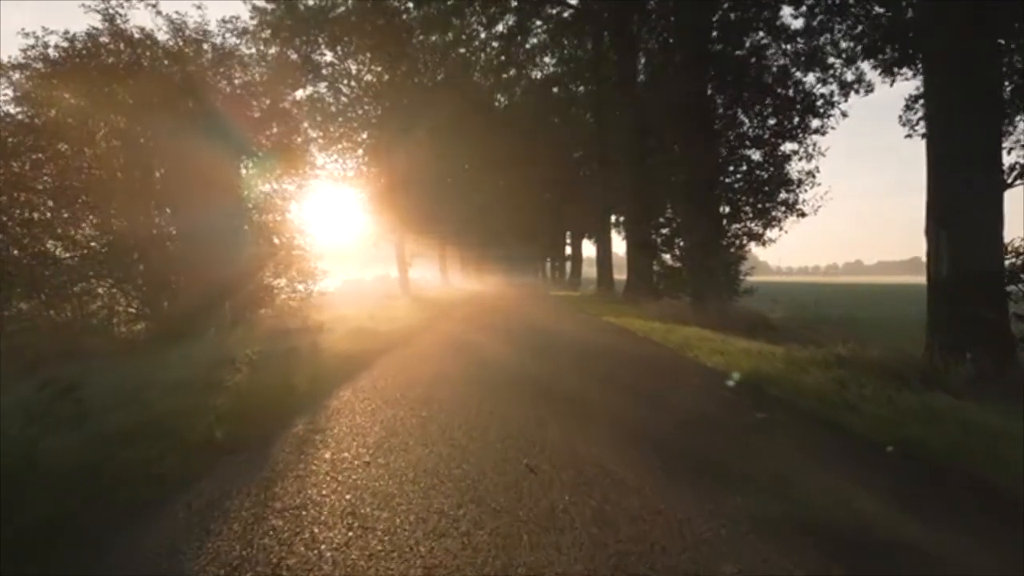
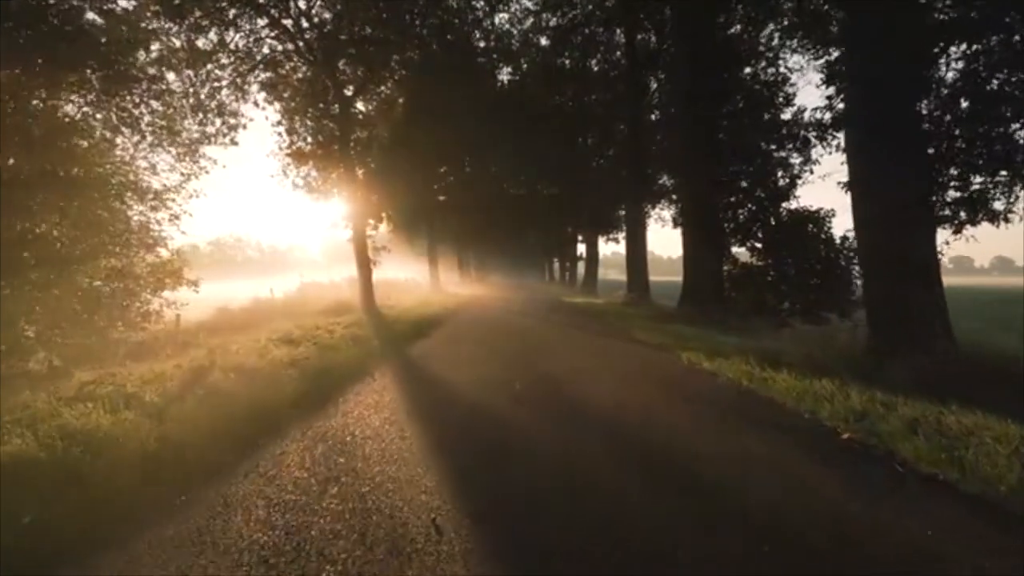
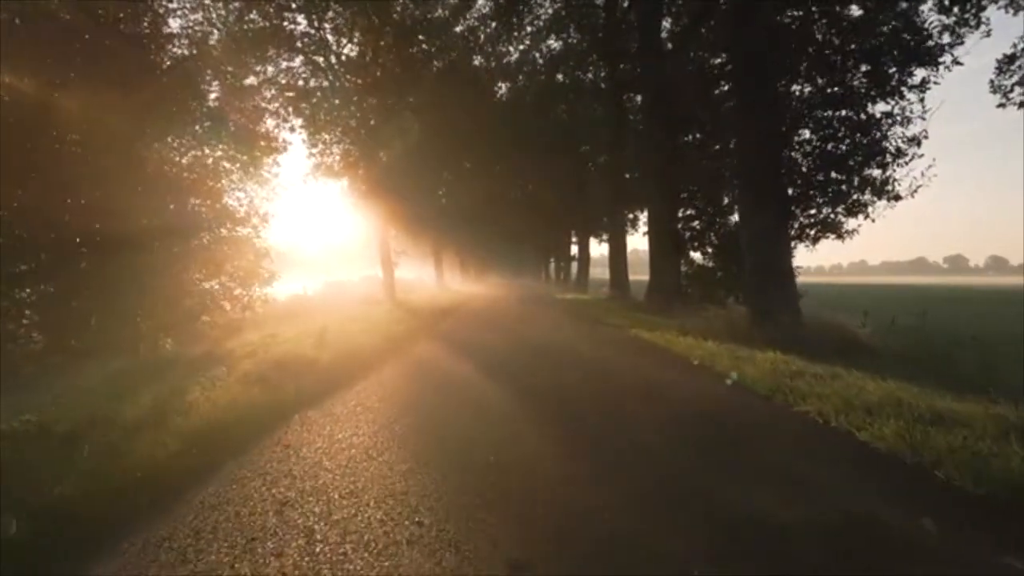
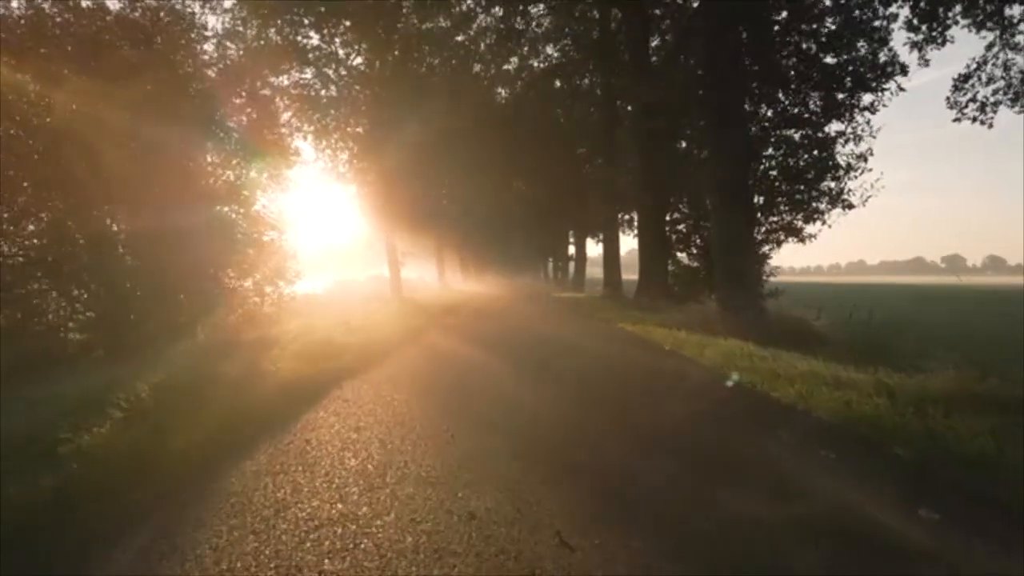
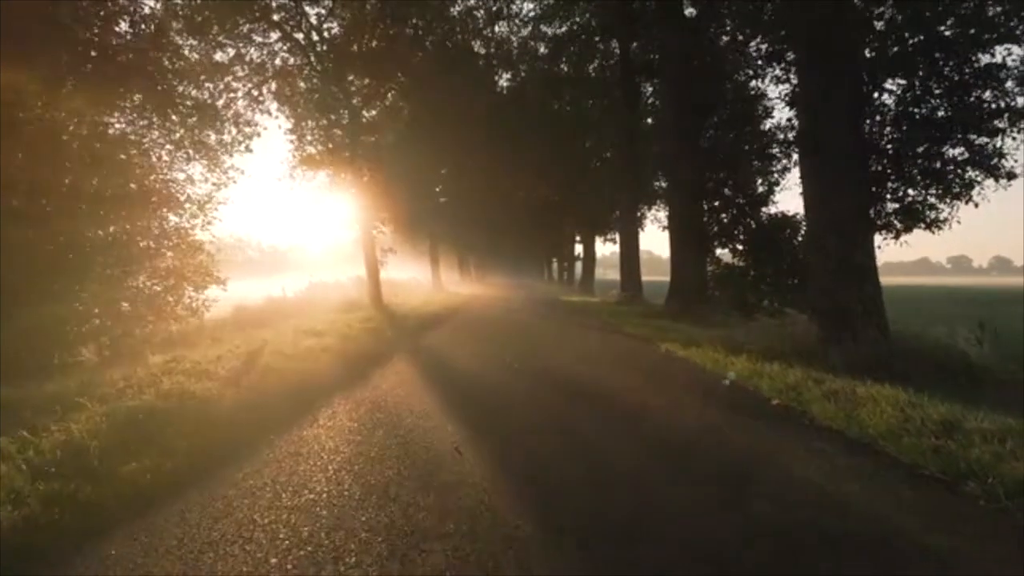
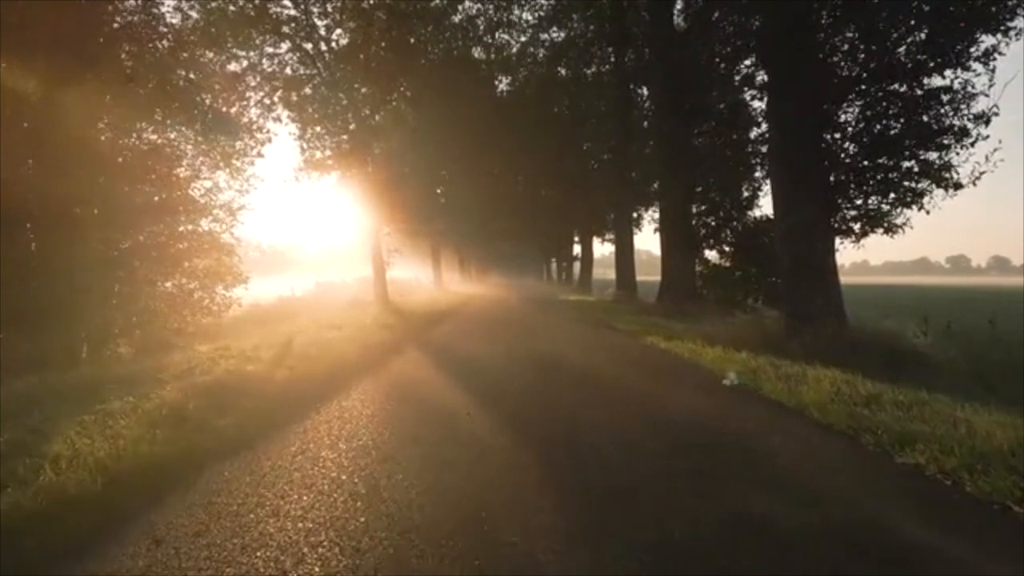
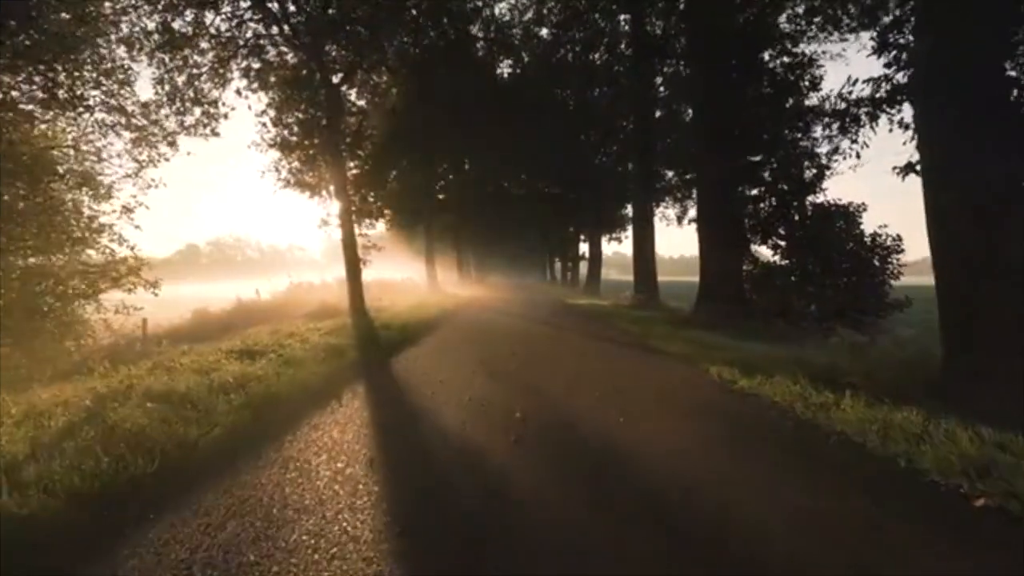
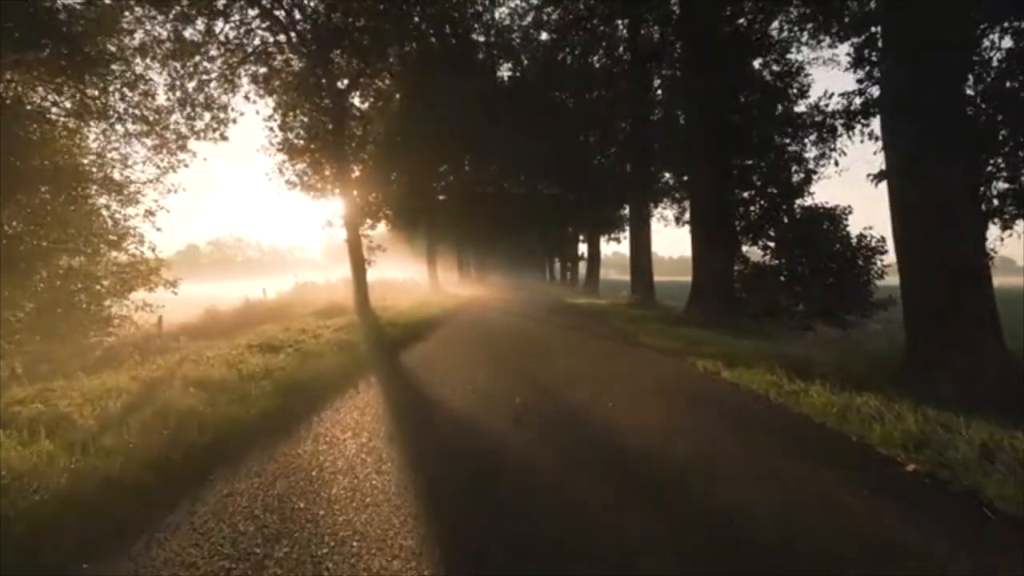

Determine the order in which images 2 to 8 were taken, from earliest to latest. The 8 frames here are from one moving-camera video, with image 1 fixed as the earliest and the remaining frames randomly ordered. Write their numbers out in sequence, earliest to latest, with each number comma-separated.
4, 3, 6, 5, 2, 8, 7
